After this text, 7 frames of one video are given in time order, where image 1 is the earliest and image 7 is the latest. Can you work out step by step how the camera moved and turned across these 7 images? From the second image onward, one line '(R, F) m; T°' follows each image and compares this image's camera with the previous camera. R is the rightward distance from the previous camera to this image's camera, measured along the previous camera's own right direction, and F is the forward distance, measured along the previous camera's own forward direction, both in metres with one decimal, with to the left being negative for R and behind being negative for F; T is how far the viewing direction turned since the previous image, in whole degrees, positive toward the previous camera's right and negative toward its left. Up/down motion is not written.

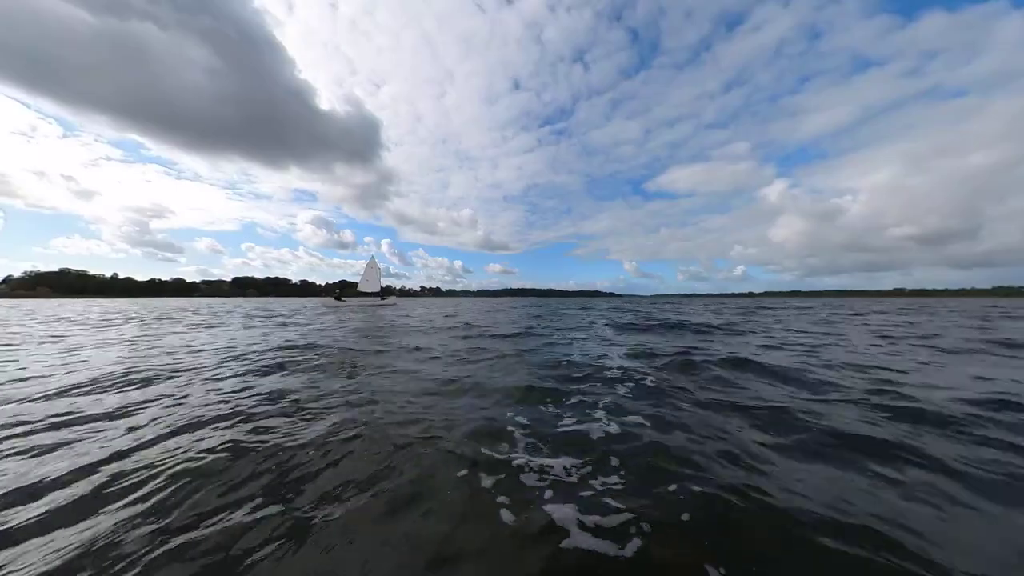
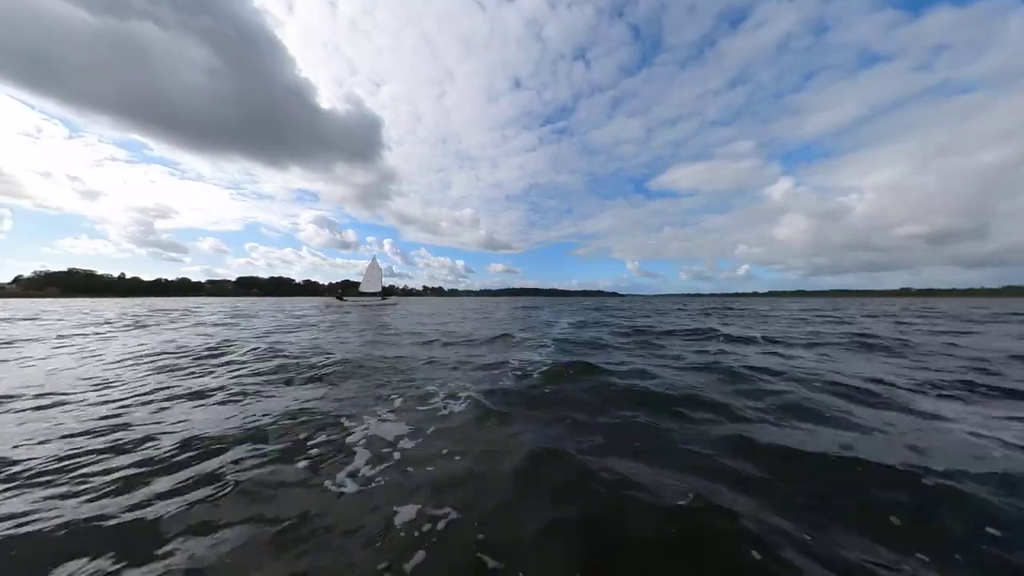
(+0.3, -1.1) m; 0°
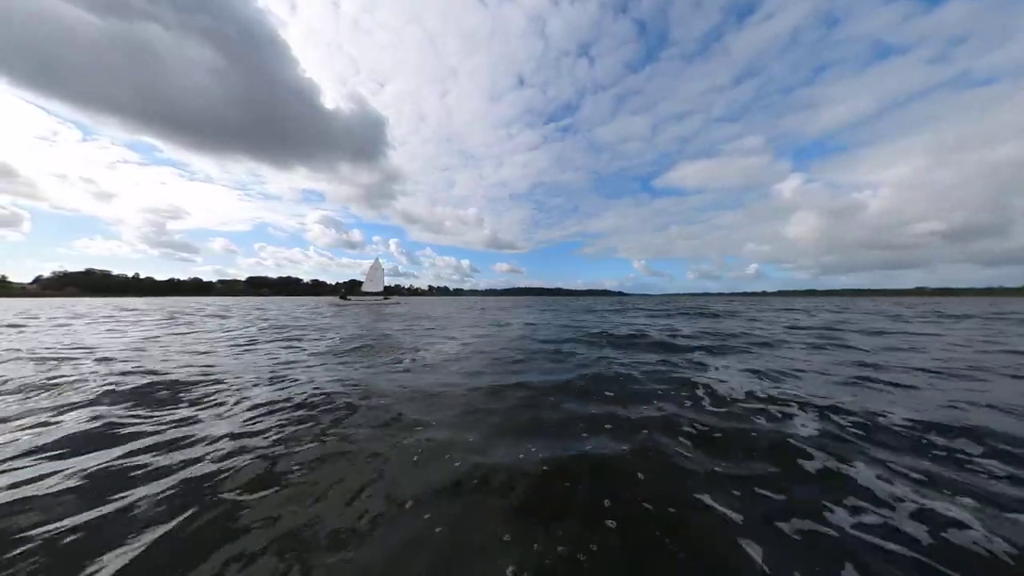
(-2.5, -0.2) m; -1°
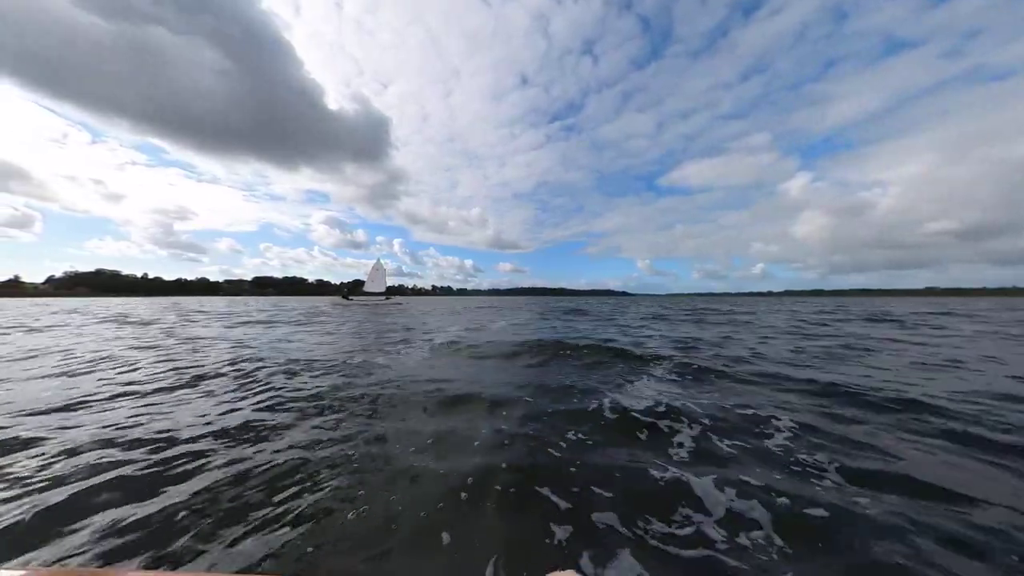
(+1.2, -1.7) m; -1°
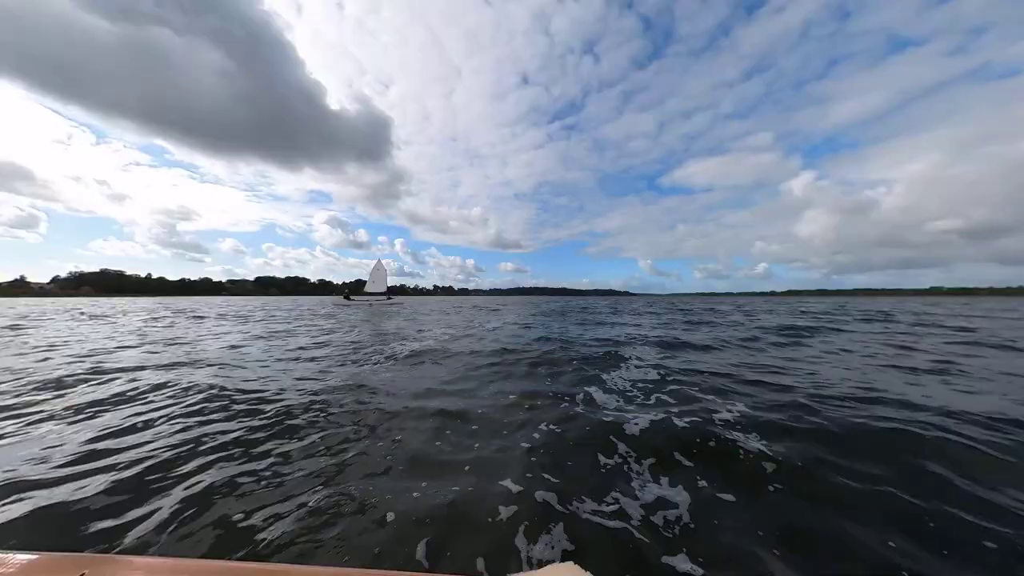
(-0.9, +0.3) m; 0°
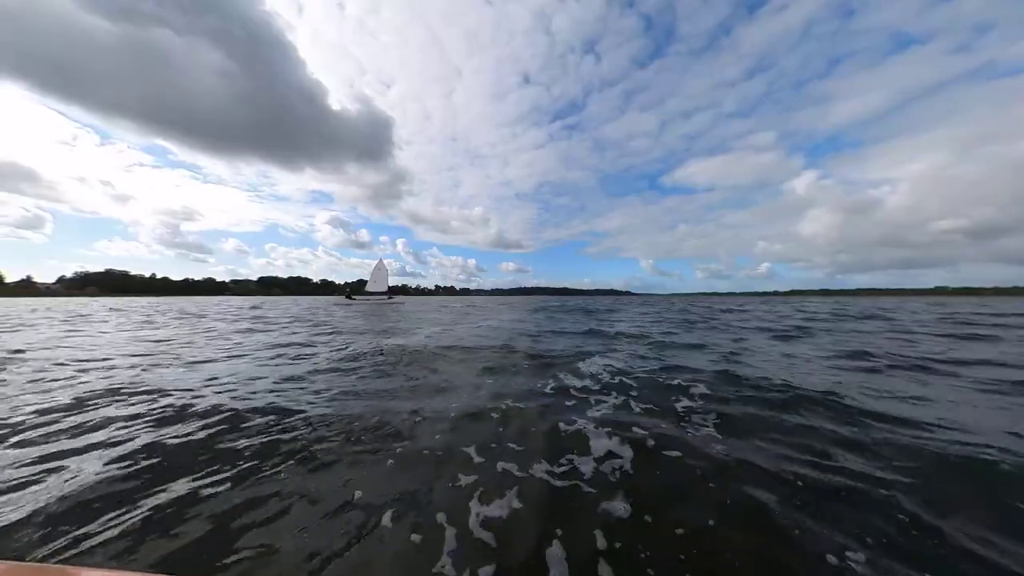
(+1.0, -1.2) m; 0°
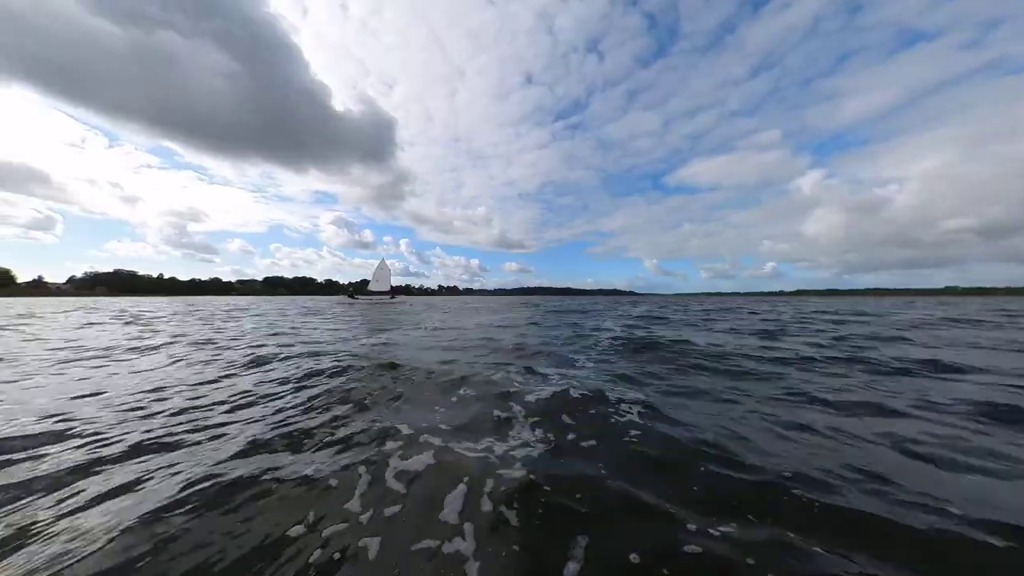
(+1.4, -1.6) m; -1°
